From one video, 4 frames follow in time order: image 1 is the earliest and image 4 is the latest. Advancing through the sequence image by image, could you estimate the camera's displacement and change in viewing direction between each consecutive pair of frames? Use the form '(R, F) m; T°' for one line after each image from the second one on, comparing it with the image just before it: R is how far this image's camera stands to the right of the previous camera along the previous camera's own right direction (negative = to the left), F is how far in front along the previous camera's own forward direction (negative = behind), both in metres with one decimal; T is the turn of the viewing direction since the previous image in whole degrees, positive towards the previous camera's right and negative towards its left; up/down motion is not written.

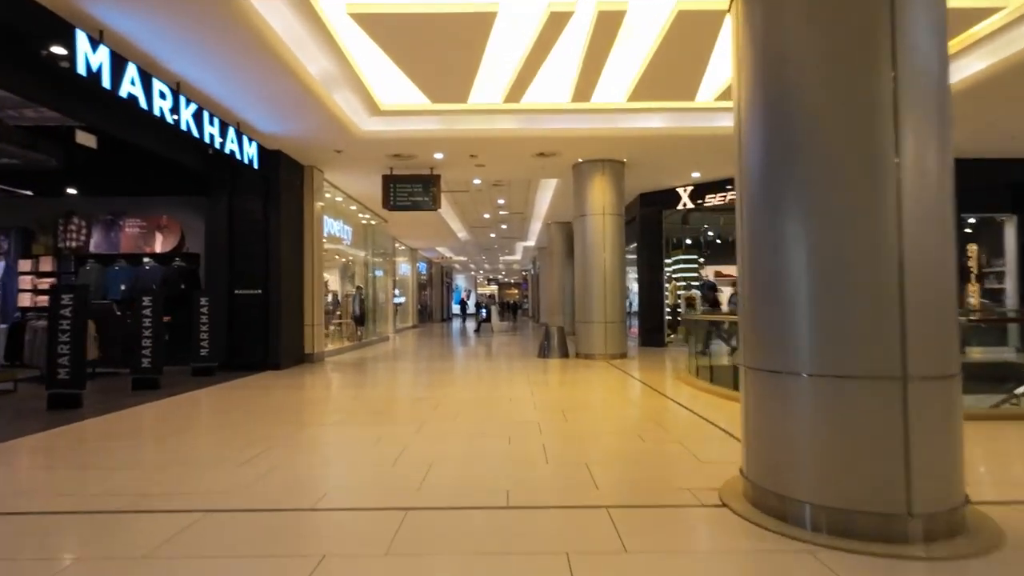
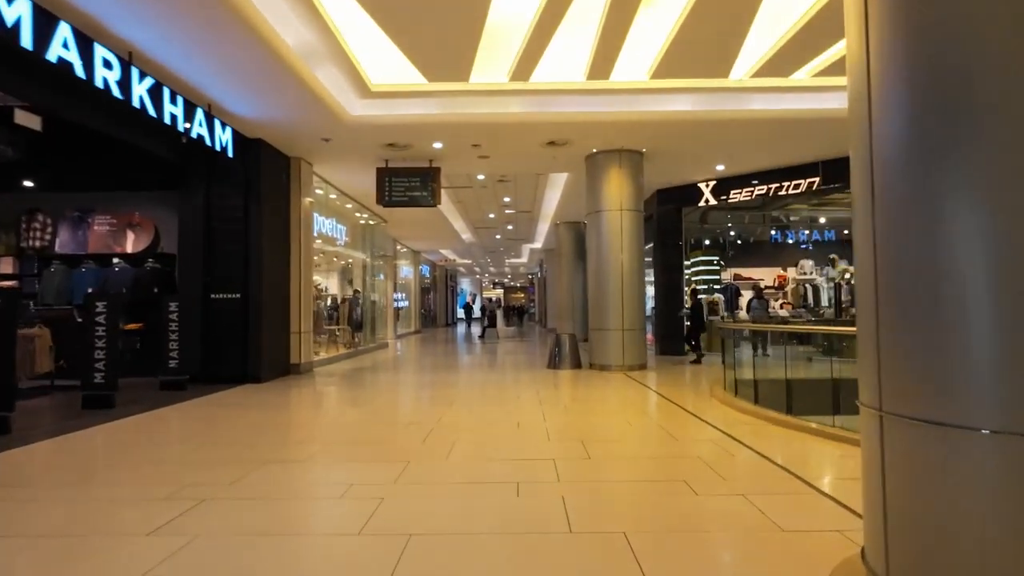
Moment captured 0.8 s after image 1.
(0.0, +1.0) m; -1°
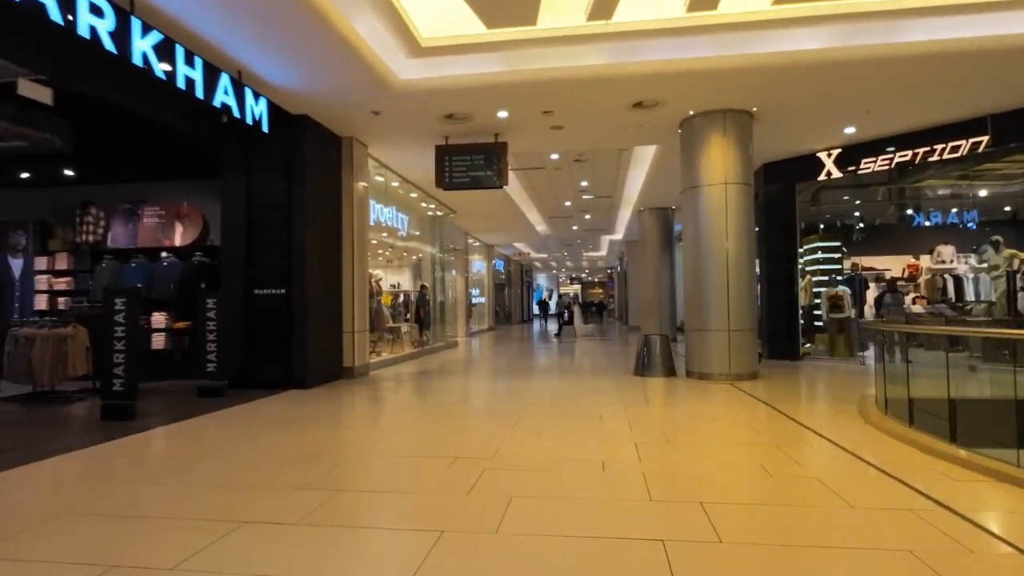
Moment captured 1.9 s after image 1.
(0.0, +1.4) m; -8°
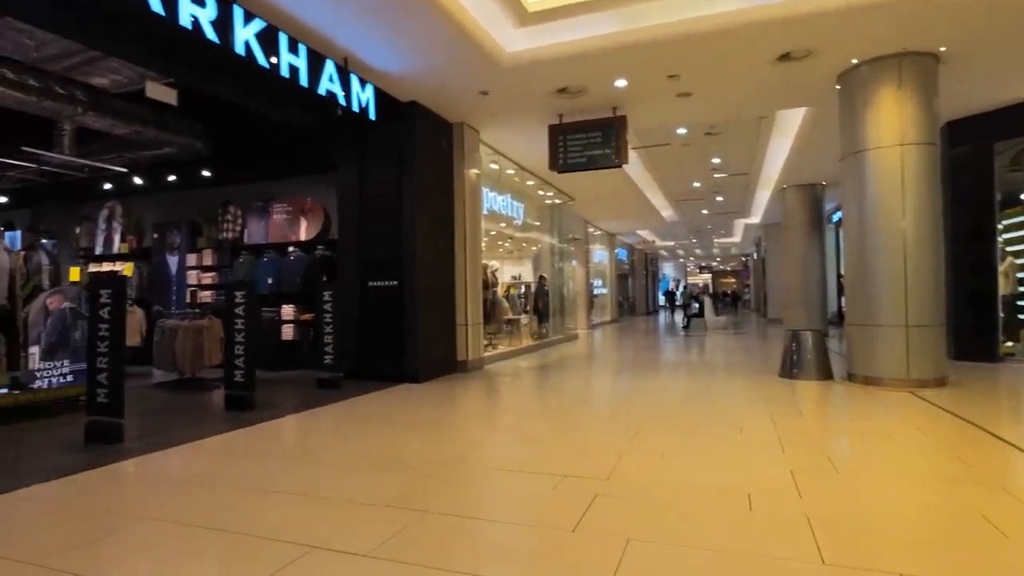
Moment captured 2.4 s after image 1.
(0.0, +0.6) m; -13°
